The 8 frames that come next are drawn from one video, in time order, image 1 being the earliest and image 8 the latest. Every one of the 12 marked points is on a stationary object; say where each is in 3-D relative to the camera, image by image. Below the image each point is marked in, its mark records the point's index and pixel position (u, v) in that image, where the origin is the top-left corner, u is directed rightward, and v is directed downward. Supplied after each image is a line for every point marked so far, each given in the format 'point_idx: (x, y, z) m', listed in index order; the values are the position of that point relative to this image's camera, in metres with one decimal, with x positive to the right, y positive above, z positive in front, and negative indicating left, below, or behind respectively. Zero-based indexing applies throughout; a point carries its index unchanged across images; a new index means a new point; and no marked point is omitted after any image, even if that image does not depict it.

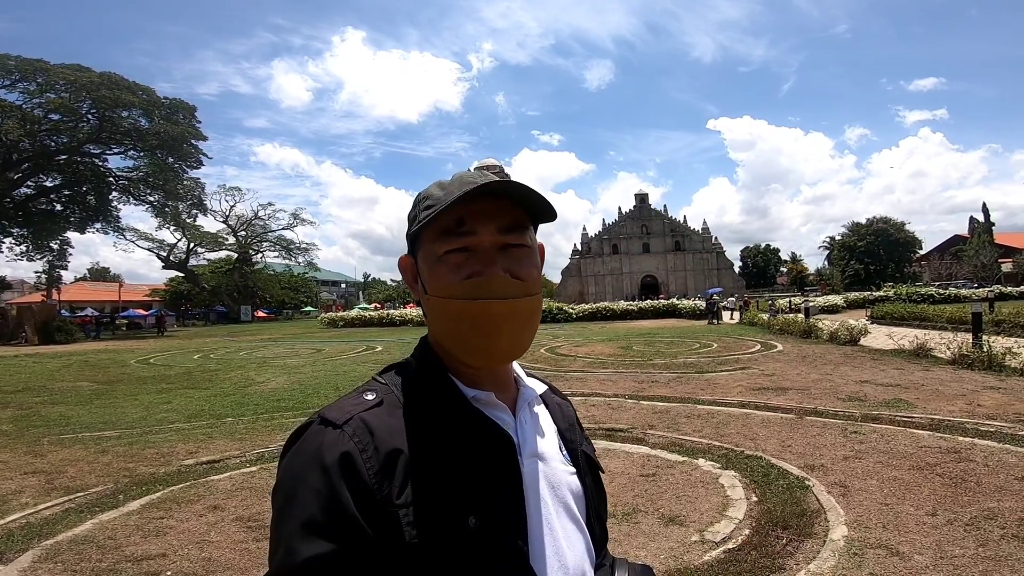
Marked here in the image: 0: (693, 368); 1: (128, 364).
0: (+3.7, -1.7, +11.9) m
1: (-9.7, -1.9, +14.7) m
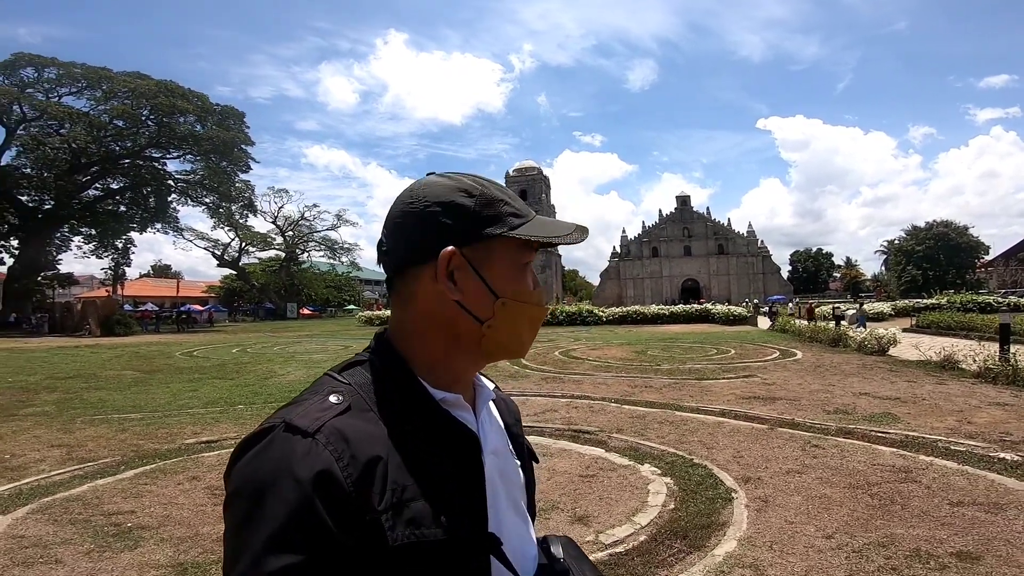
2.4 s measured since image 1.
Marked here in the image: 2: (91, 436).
0: (+3.8, -1.8, +12.1) m
1: (-9.4, -1.9, +15.9) m
2: (-4.3, -1.5, +5.9) m
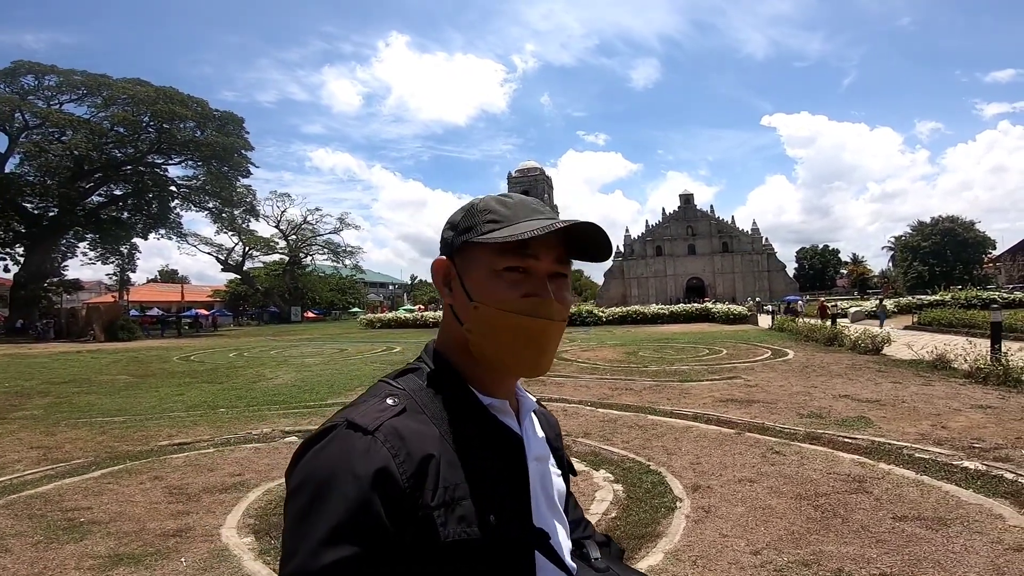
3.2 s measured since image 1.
0: (+3.5, -1.8, +12.2) m
1: (-9.6, -2.0, +16.3) m
2: (-4.7, -1.6, +6.2) m
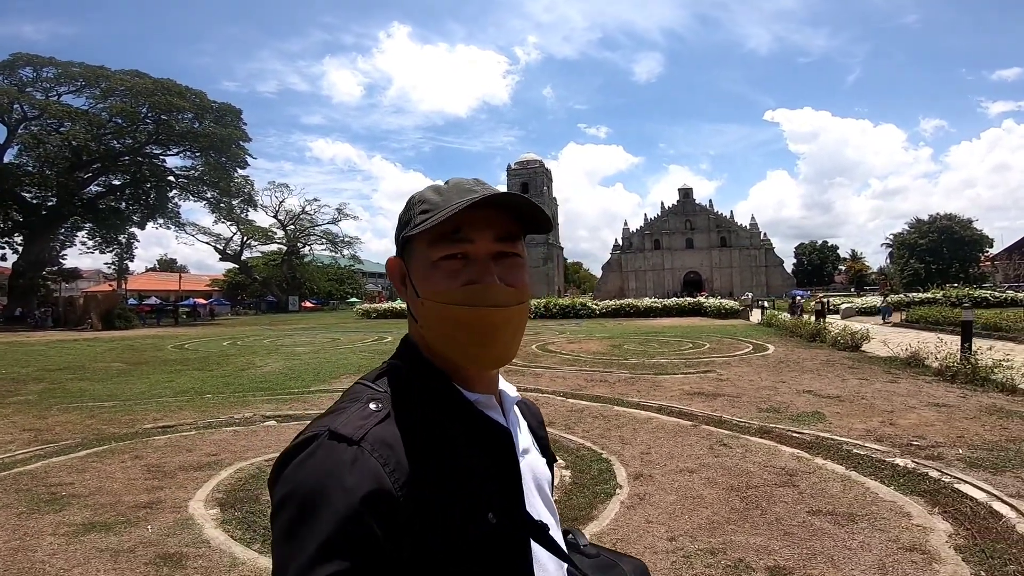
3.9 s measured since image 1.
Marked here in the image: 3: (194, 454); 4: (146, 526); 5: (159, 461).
0: (+3.1, -1.8, +12.6) m
1: (-10.0, -1.7, +16.7) m
2: (-5.1, -1.5, +6.6) m
3: (-2.9, -1.5, +5.3) m
4: (-2.2, -1.4, +3.4) m
5: (-3.0, -1.5, +4.9) m
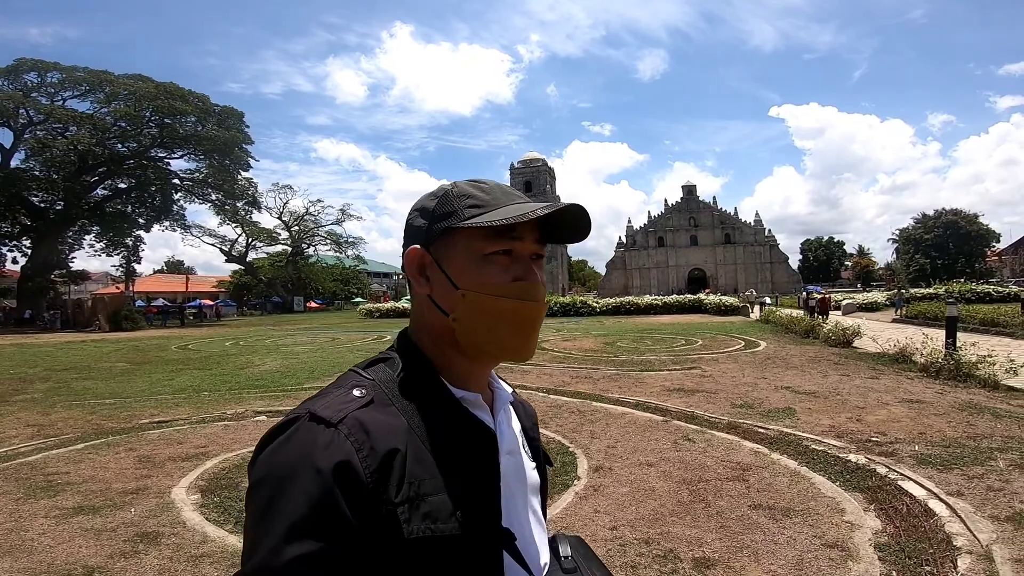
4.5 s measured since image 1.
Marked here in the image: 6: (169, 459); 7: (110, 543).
0: (+2.9, -1.7, +12.9) m
1: (-10.2, -1.8, +17.1) m
2: (-5.4, -1.5, +7.0) m
3: (-3.2, -1.5, +5.6) m
4: (-2.5, -1.5, +3.8) m
5: (-3.3, -1.5, +5.3) m
6: (-3.0, -1.5, +5.1) m
7: (-2.3, -1.5, +3.3) m
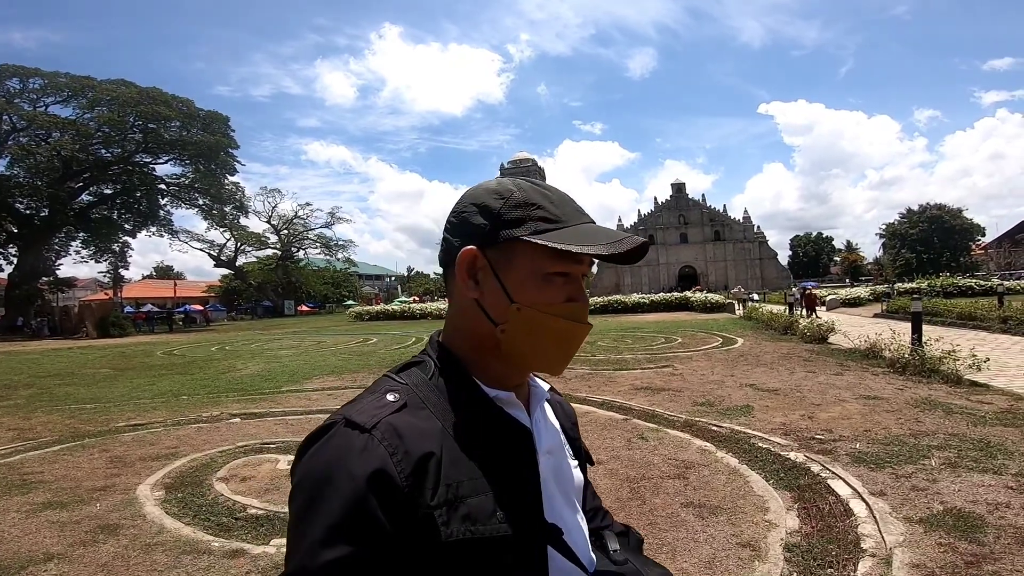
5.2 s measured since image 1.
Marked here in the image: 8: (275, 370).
0: (+2.4, -1.7, +13.3) m
1: (-10.7, -1.9, +17.4) m
2: (-5.9, -1.7, +7.2) m
3: (-3.6, -1.6, +5.9) m
4: (-2.9, -1.5, +4.1) m
5: (-3.8, -1.6, +5.6) m
6: (-3.5, -1.6, +5.4) m
7: (-2.7, -1.5, +3.6) m
8: (-5.3, -1.8, +13.0) m
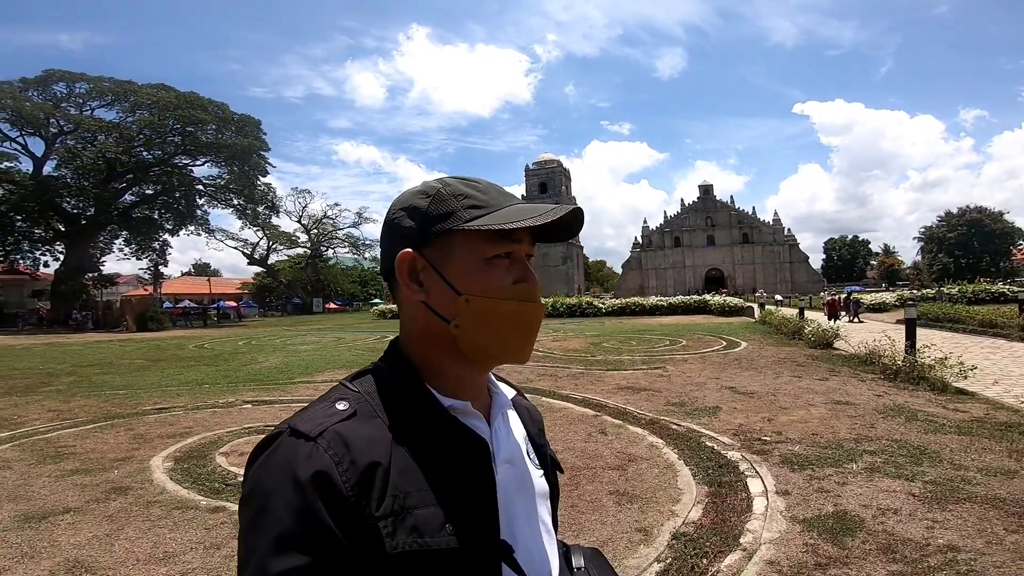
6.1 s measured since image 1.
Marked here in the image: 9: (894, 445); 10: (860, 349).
0: (+2.4, -1.8, +13.9) m
1: (-10.5, -1.9, +18.6) m
2: (-6.2, -1.7, +8.3) m
3: (-4.0, -1.7, +6.9) m
4: (-3.4, -1.6, +5.0) m
5: (-4.2, -1.6, +6.5) m
6: (-3.9, -1.6, +6.3) m
7: (-3.2, -1.6, +4.5) m
8: (-5.3, -1.8, +14.1) m
9: (+4.6, -1.9, +7.0) m
10: (+10.0, -1.8, +16.7) m
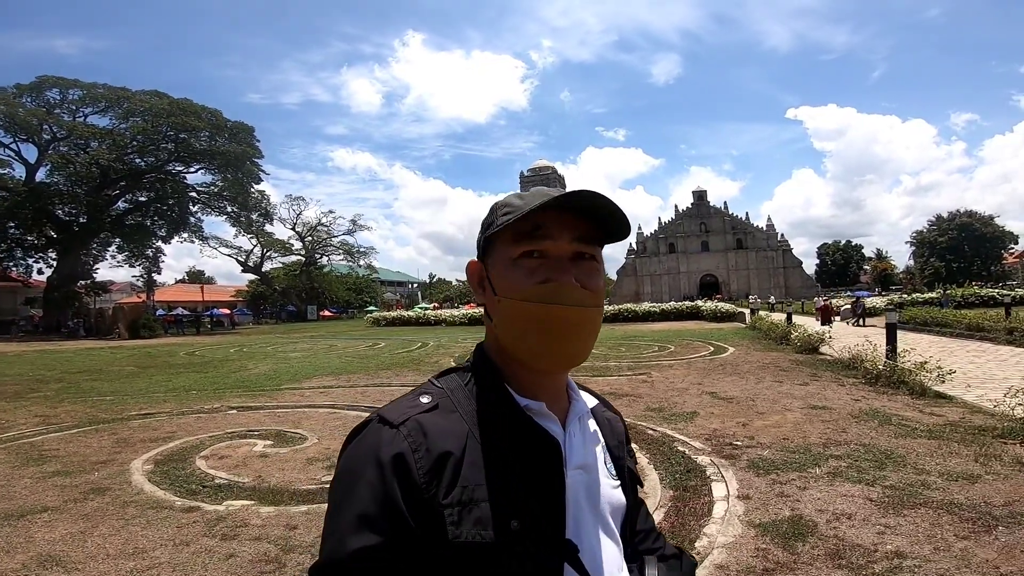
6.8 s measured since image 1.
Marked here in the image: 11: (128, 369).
0: (+2.1, -2.0, +14.0) m
1: (-10.9, -2.1, +18.7) m
2: (-6.5, -1.8, +8.4) m
3: (-4.3, -1.8, +7.0) m
4: (-3.7, -1.7, +5.1) m
5: (-4.4, -1.7, +6.7) m
6: (-4.2, -1.7, +6.5) m
7: (-3.5, -1.7, +4.6) m
8: (-5.6, -2.0, +14.2) m
9: (+4.3, -2.0, +7.2) m
10: (+9.7, -1.9, +16.9) m
11: (-9.4, -2.0, +14.2) m
